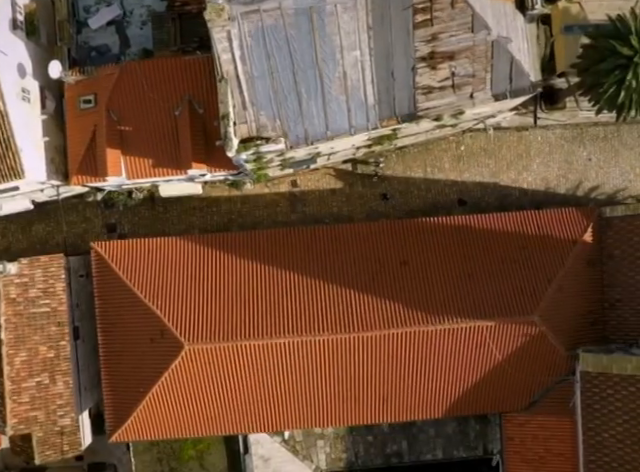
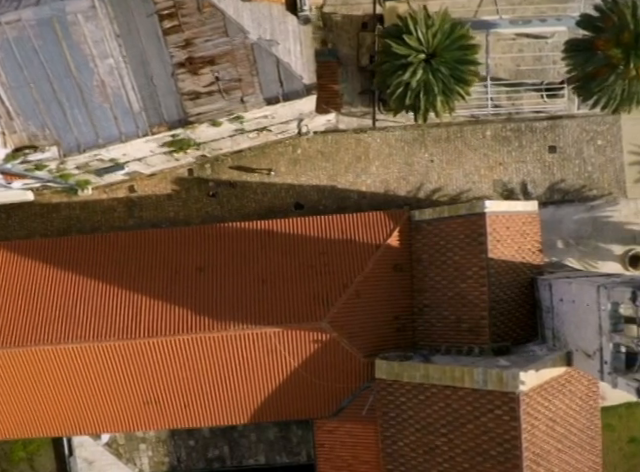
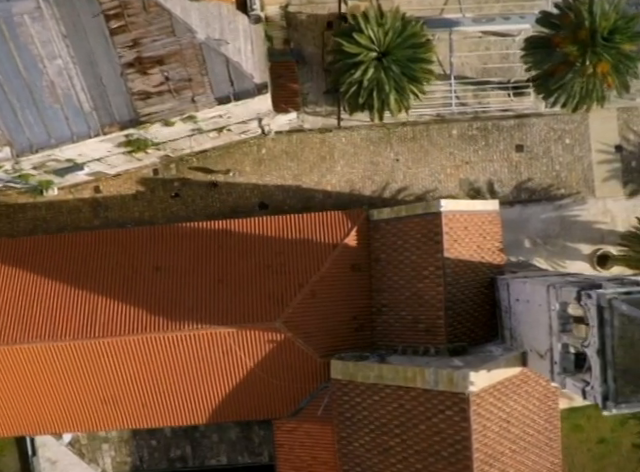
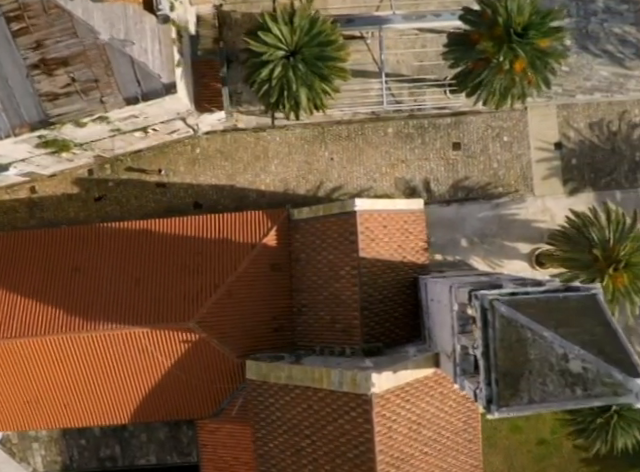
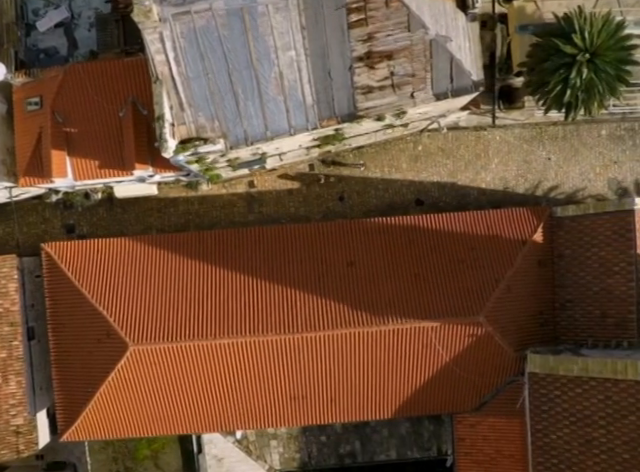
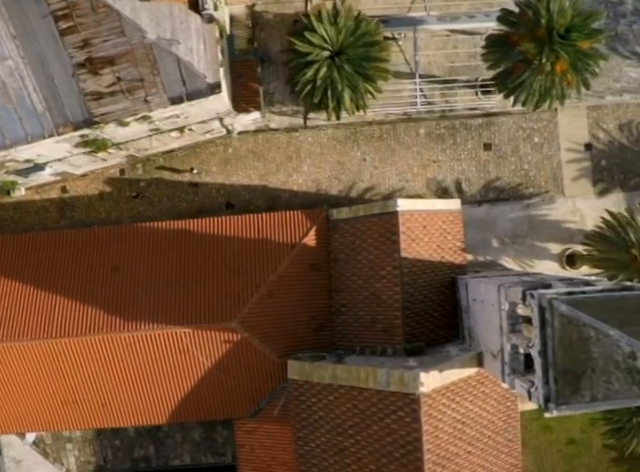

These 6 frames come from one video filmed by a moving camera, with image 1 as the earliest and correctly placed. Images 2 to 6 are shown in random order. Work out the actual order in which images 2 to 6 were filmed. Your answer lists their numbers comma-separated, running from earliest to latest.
5, 2, 3, 6, 4
